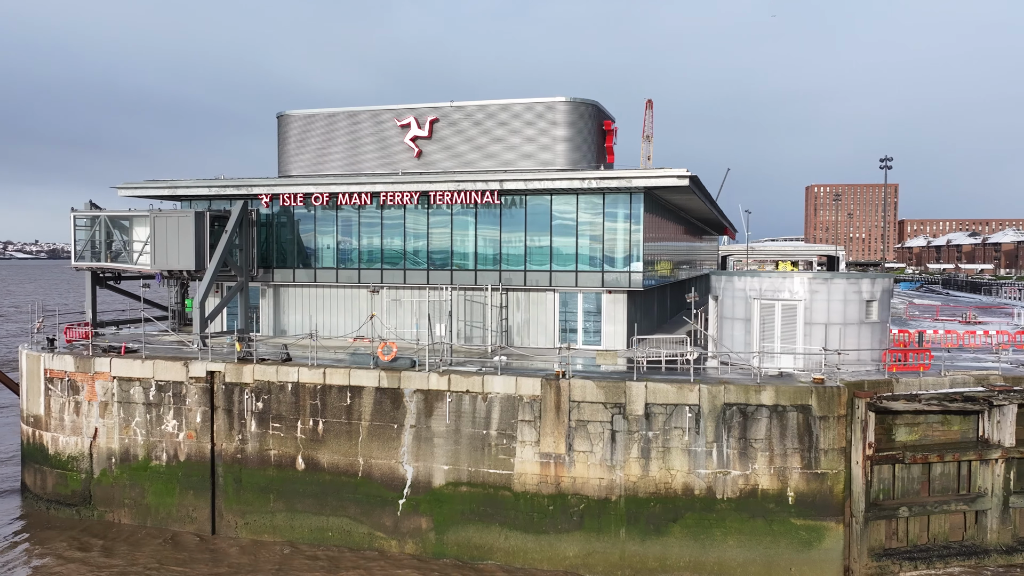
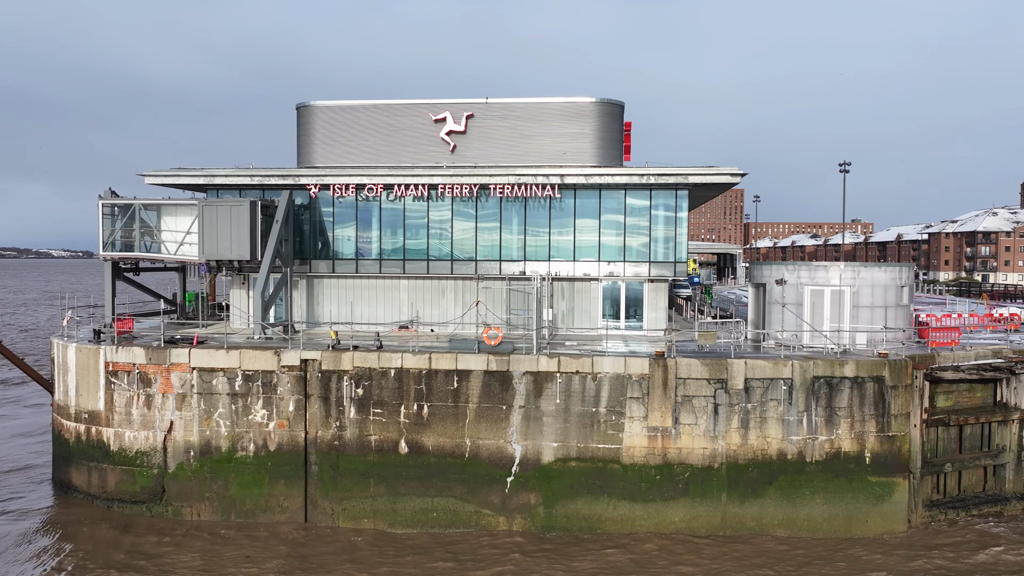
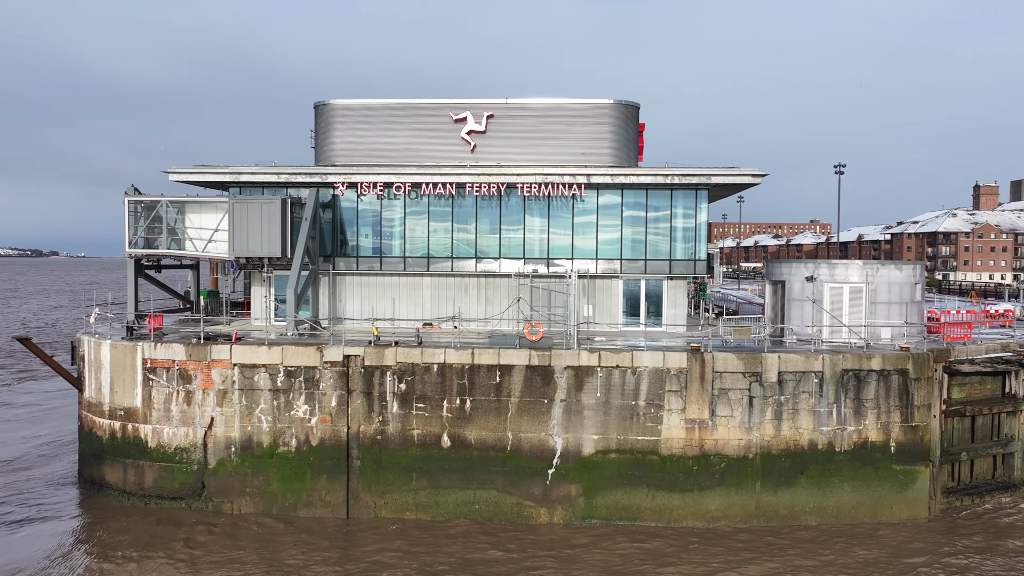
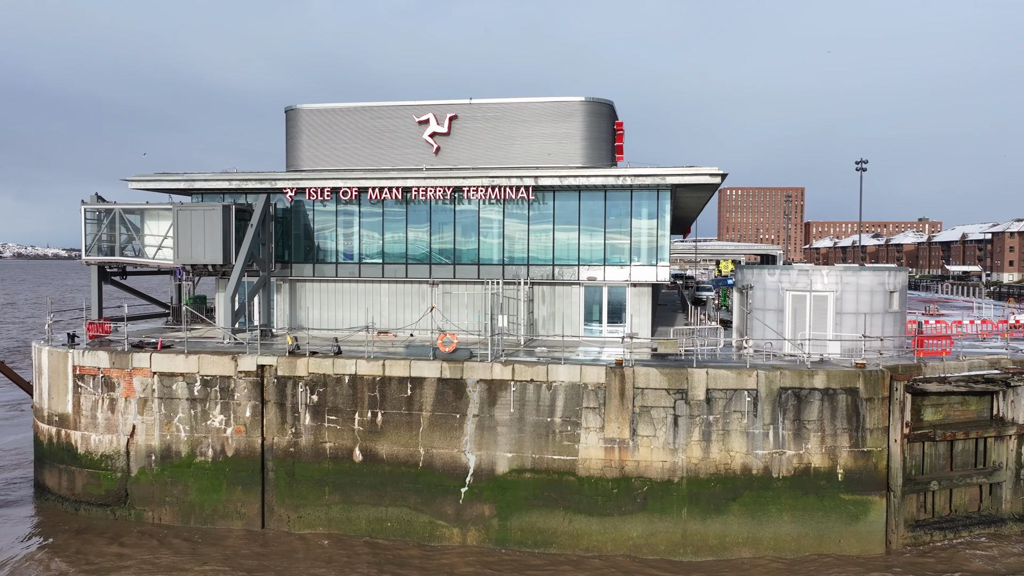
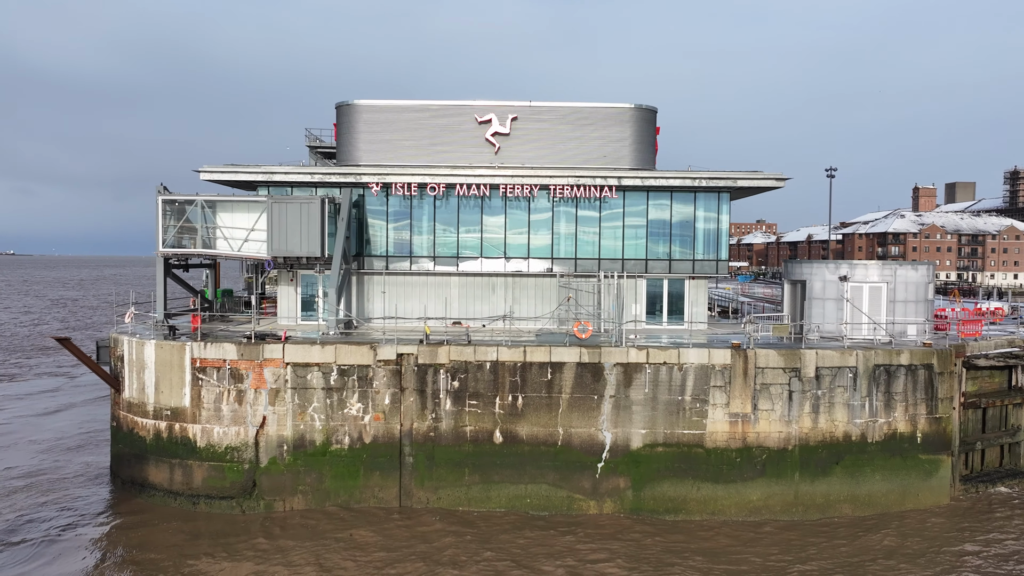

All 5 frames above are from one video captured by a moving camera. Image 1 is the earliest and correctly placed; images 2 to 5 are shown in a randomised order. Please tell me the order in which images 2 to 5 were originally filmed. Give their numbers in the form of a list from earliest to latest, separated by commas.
4, 2, 3, 5
